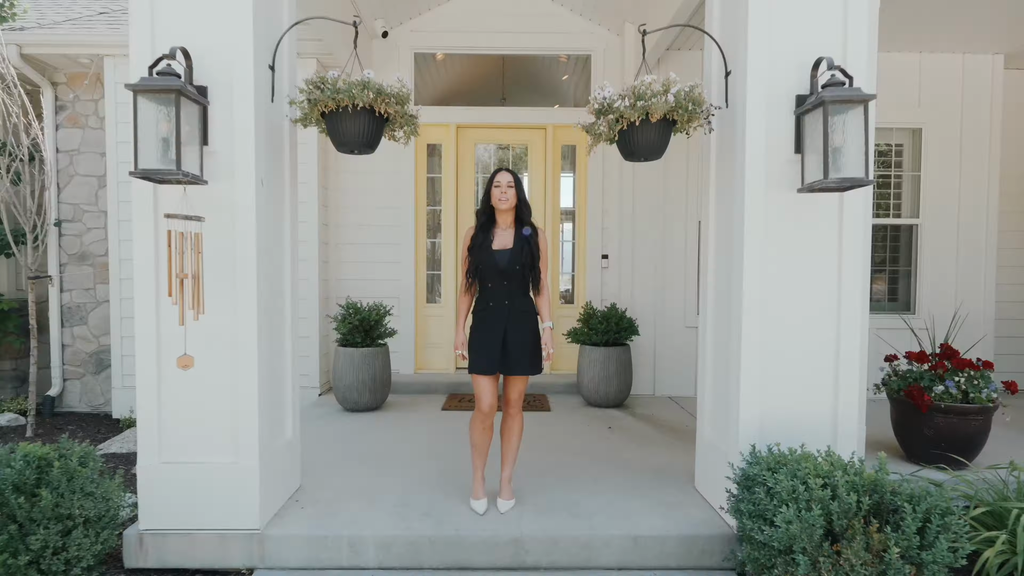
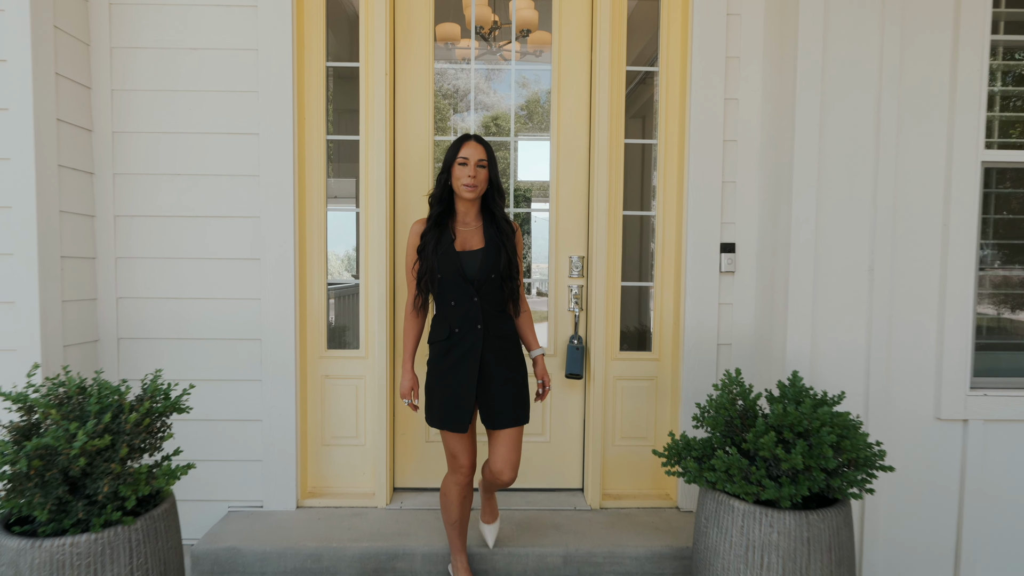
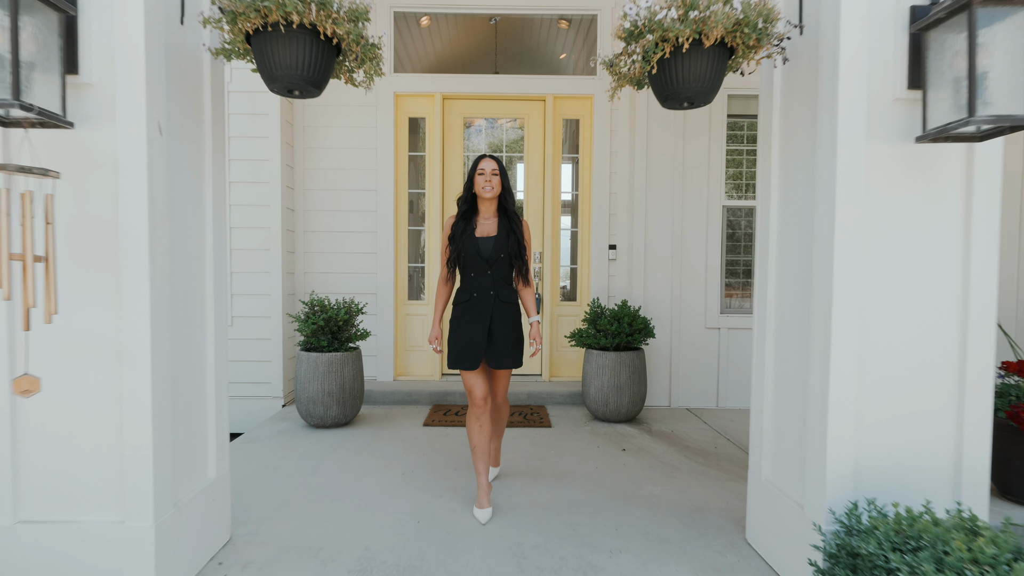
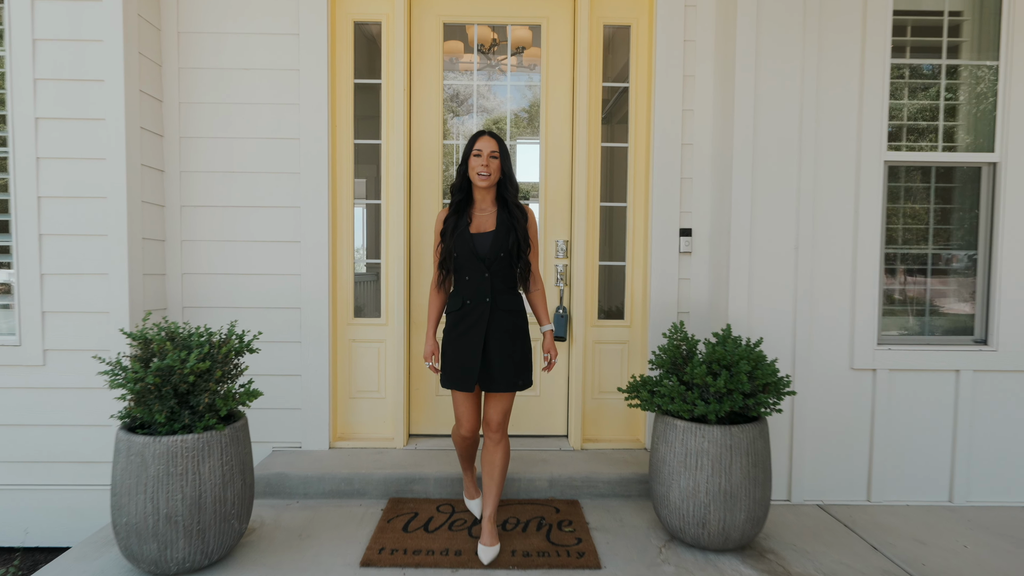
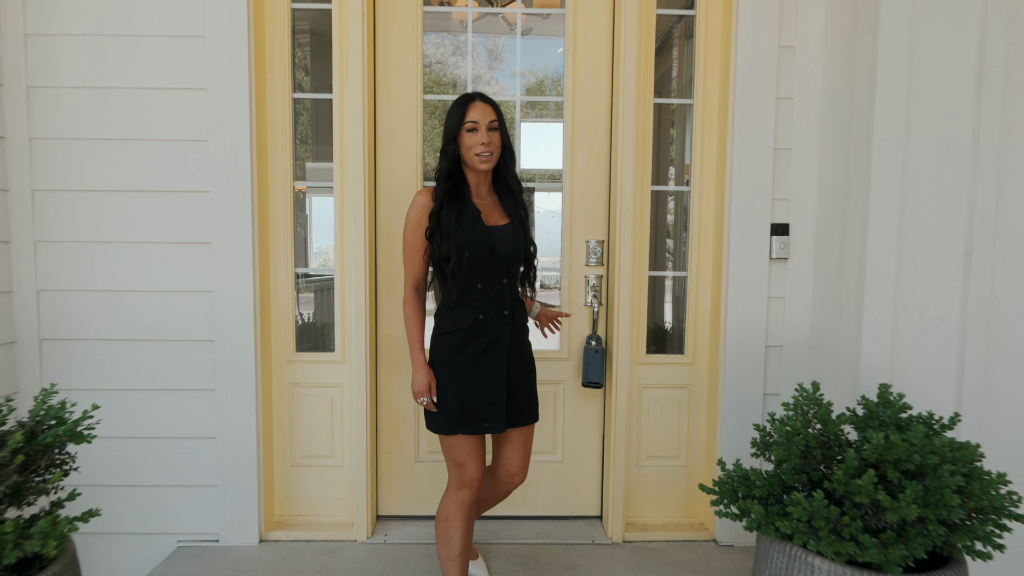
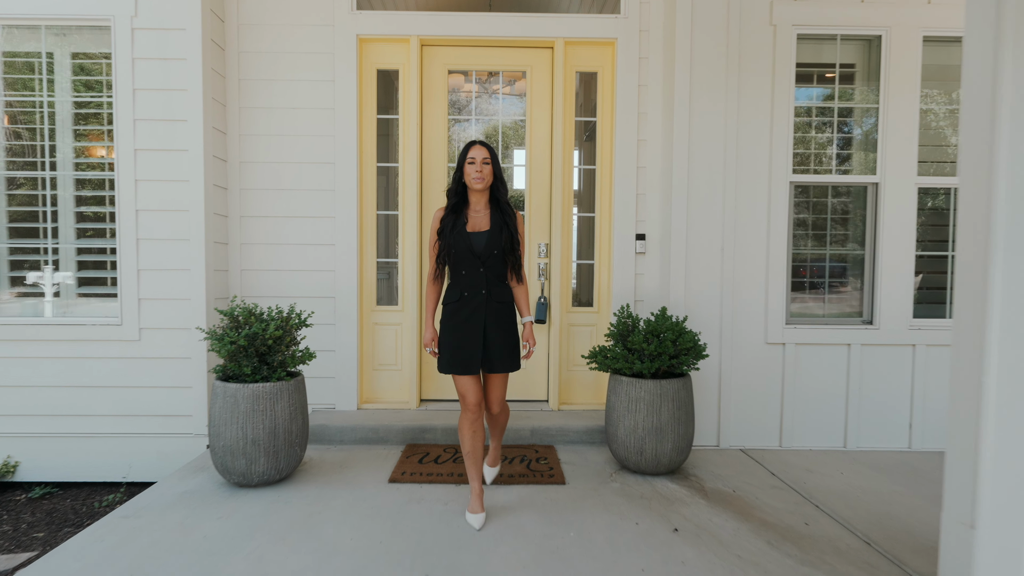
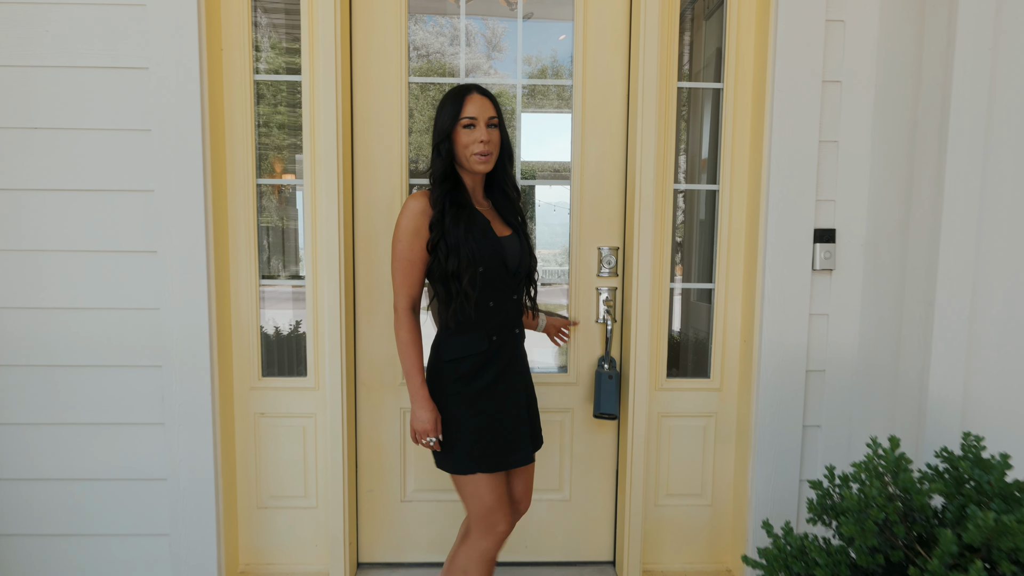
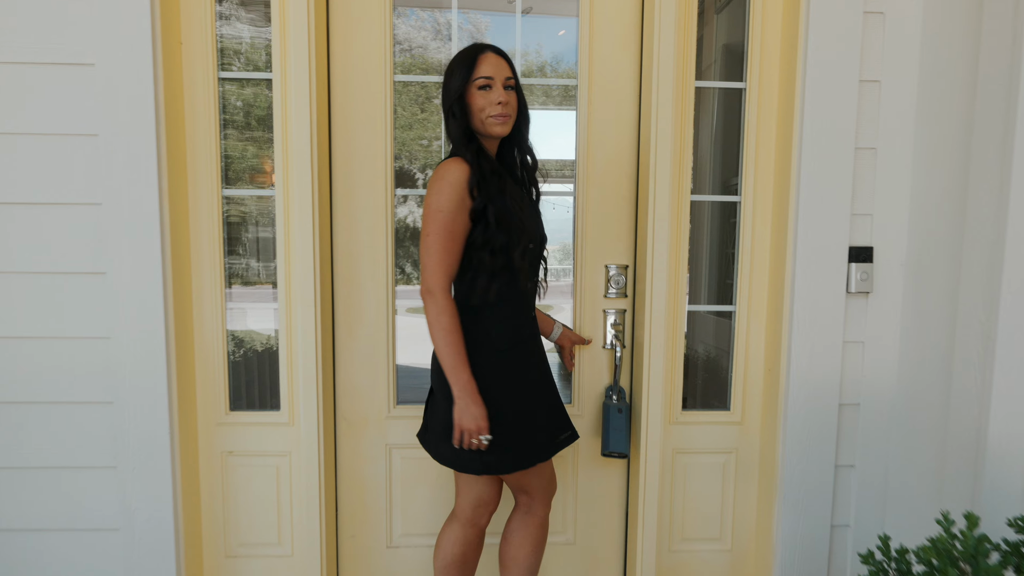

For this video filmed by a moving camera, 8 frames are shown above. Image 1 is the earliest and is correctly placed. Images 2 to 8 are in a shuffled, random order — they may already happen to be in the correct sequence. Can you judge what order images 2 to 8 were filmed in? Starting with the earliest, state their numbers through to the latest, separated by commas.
3, 6, 4, 2, 5, 7, 8
